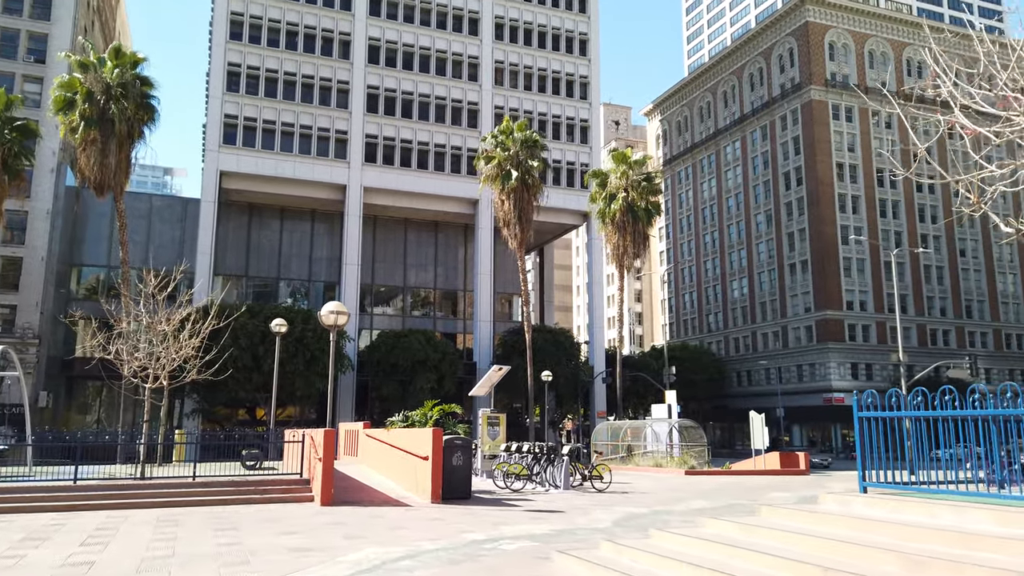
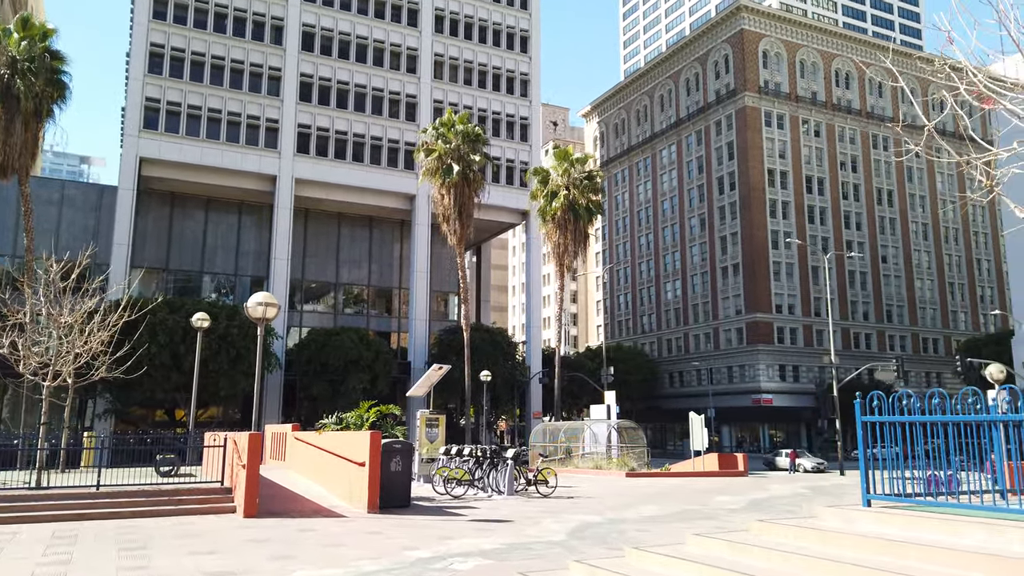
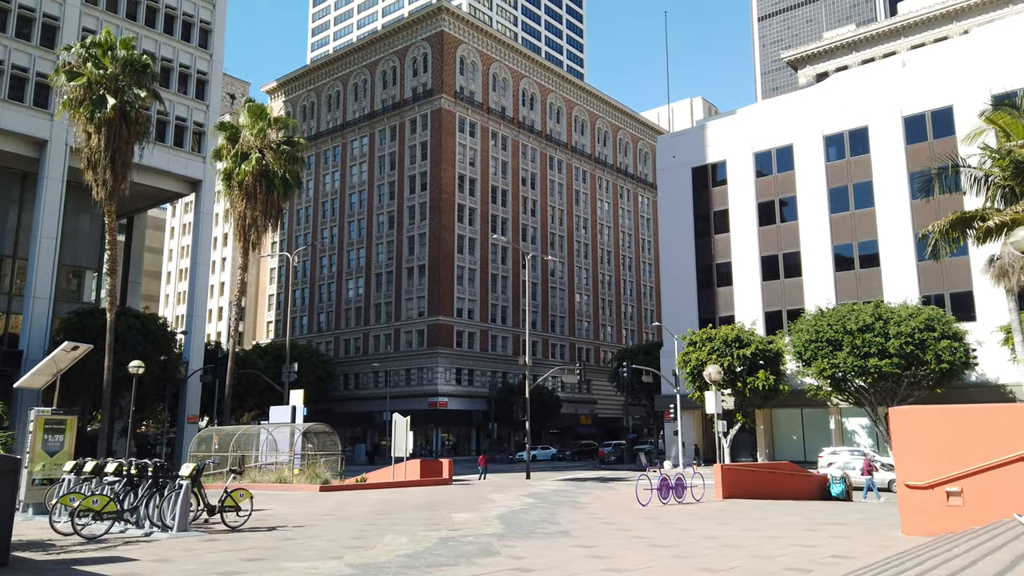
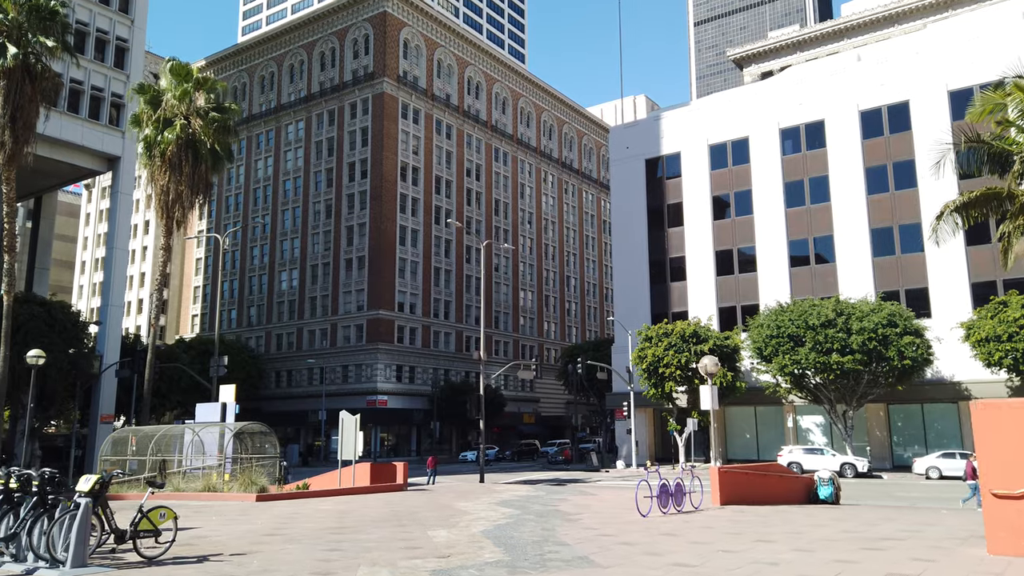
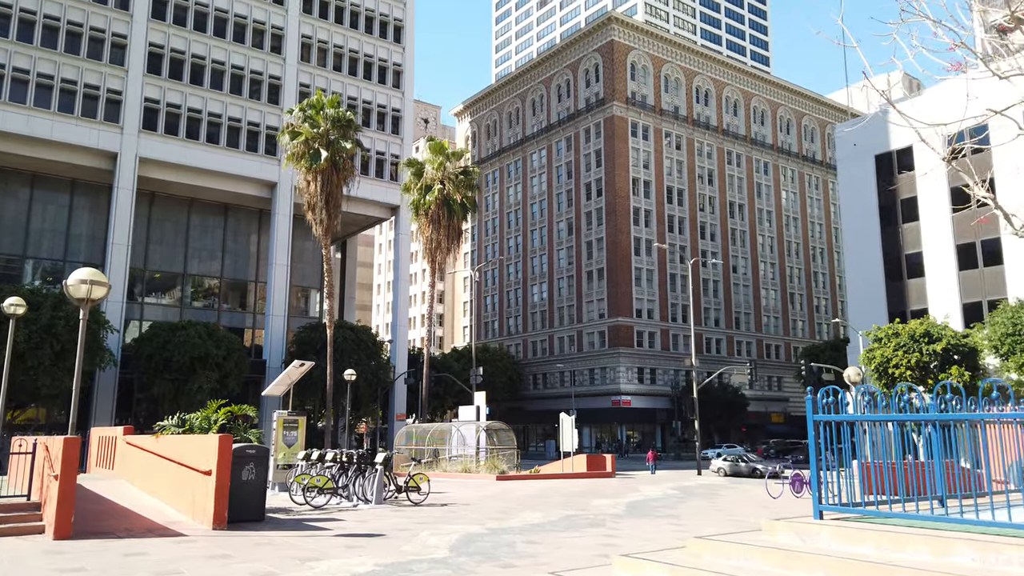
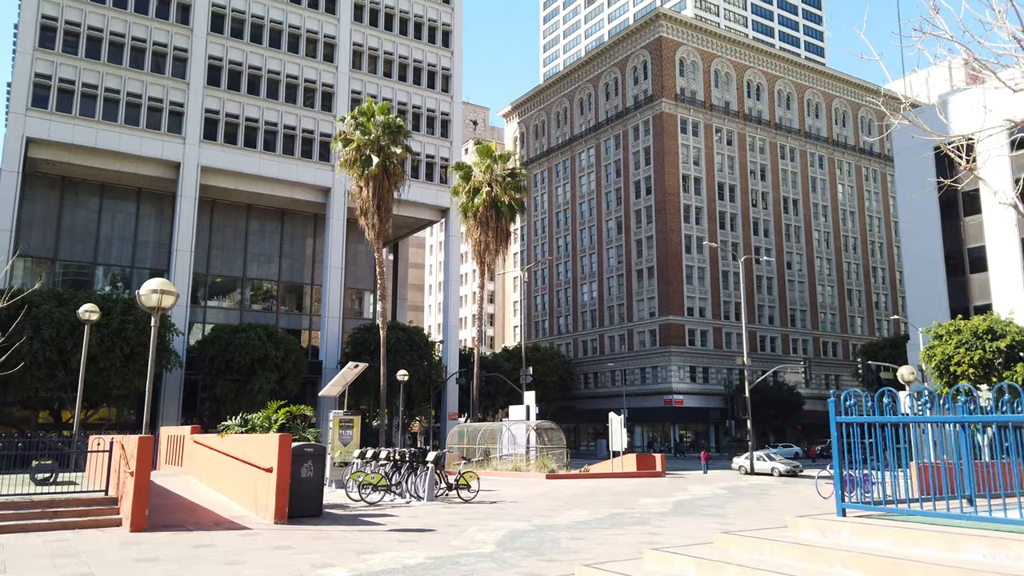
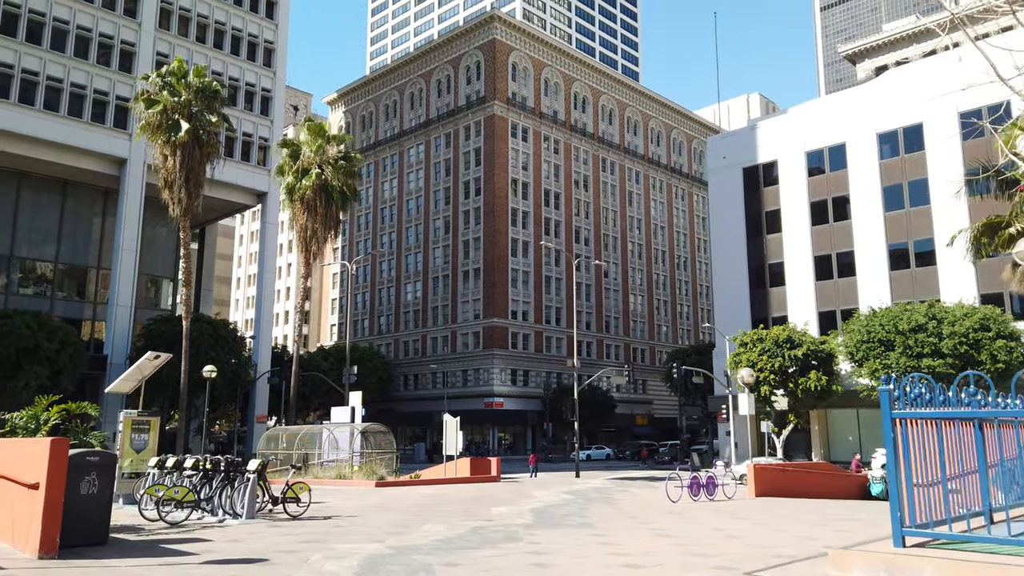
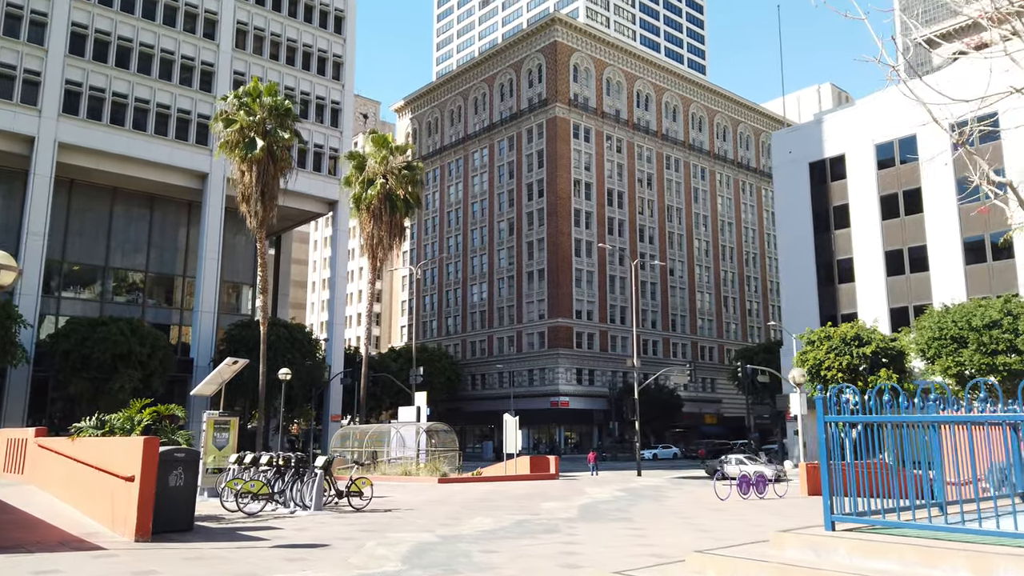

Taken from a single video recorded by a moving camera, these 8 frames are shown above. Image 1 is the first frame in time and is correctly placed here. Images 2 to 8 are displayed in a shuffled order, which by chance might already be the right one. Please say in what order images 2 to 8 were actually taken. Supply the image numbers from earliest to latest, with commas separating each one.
2, 6, 5, 8, 7, 3, 4
